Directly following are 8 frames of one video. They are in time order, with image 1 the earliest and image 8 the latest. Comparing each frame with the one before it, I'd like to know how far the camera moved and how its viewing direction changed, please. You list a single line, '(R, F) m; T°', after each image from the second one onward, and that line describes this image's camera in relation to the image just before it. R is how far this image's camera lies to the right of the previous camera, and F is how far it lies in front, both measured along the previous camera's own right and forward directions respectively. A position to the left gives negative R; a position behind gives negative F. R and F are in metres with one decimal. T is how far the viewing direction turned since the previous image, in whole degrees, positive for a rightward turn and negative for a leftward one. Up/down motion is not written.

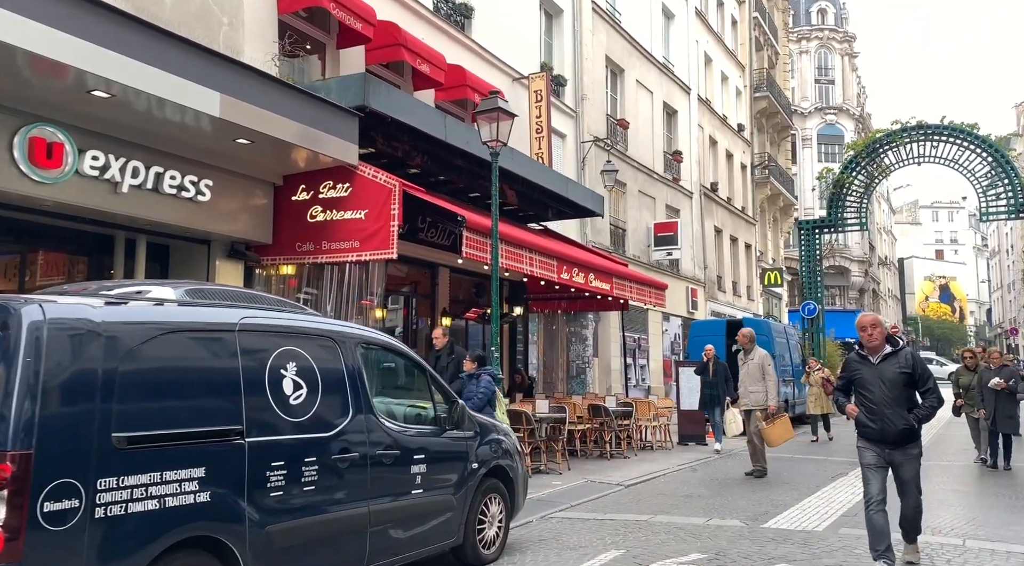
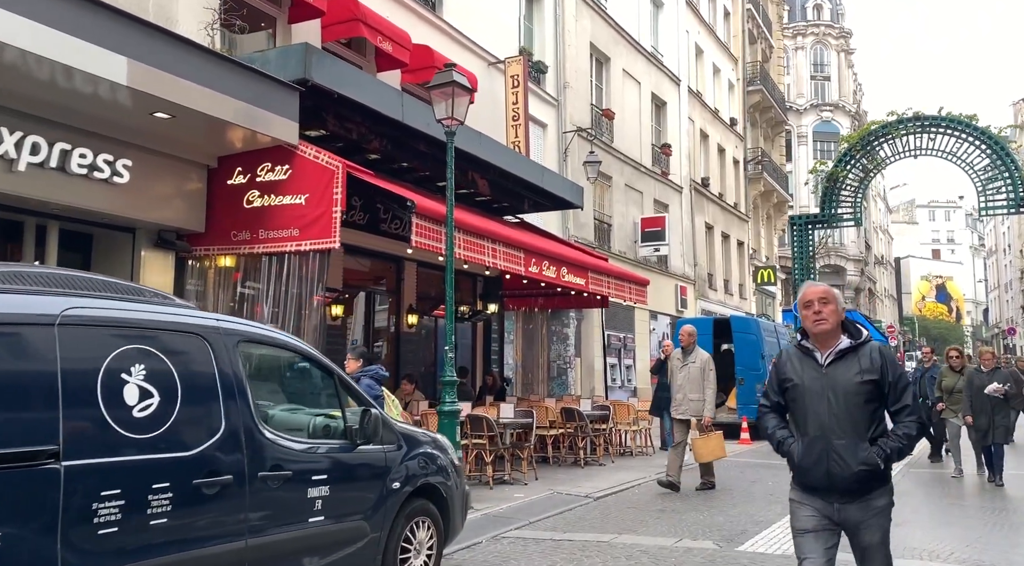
(+0.4, +0.9) m; 0°
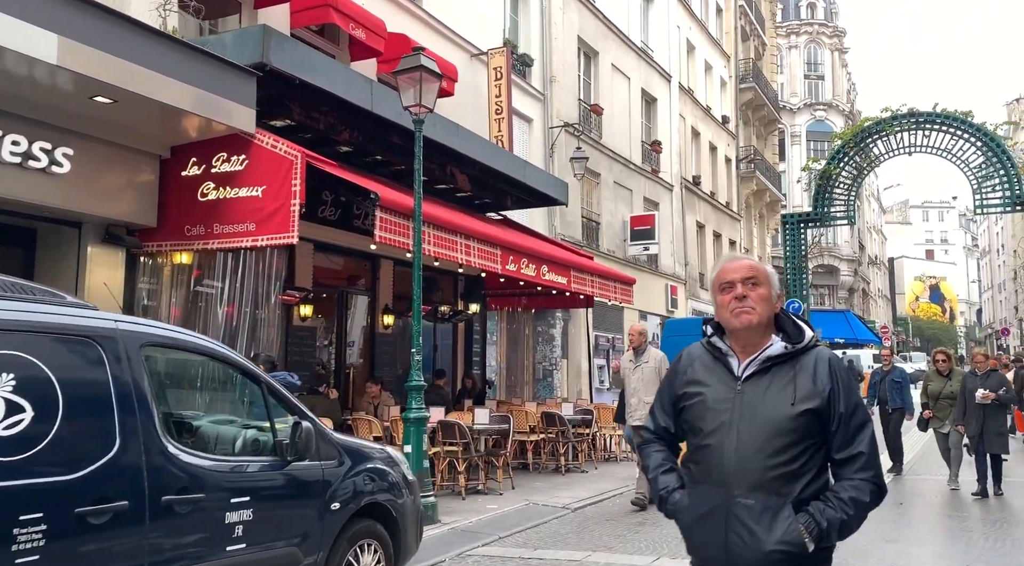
(+0.2, +0.5) m; 0°
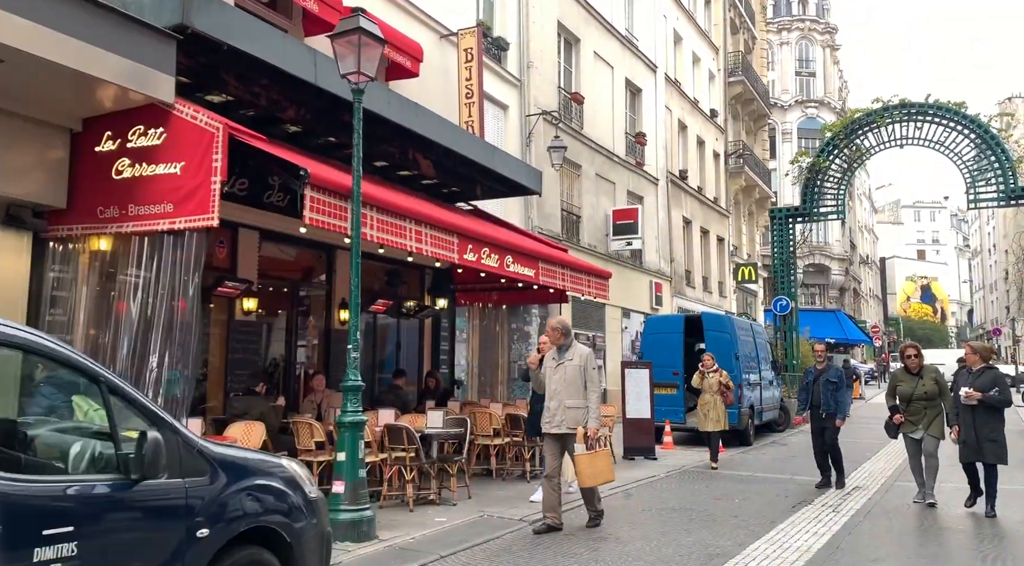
(+0.4, +0.8) m; 0°
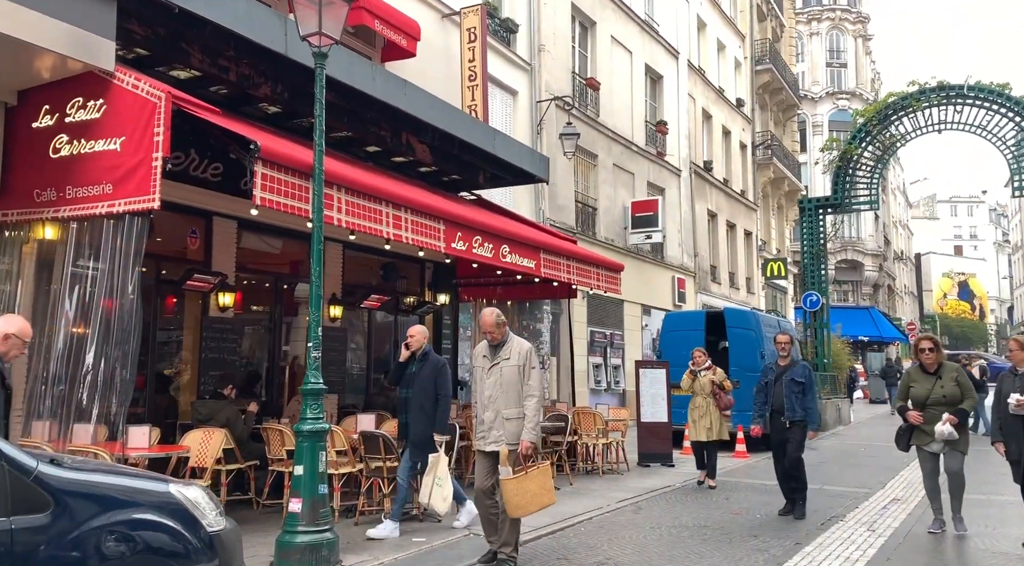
(+0.4, +0.9) m; -2°
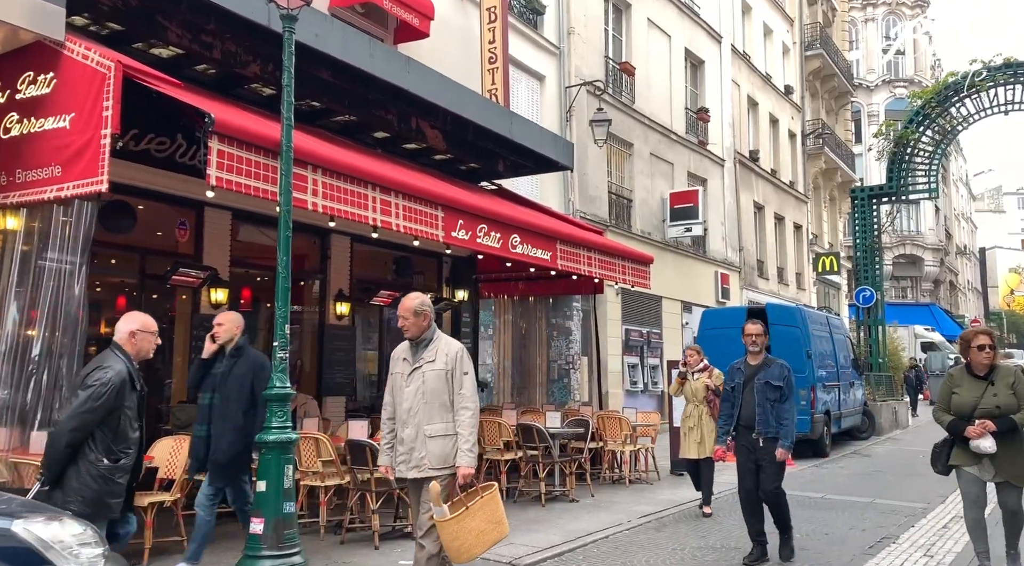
(+0.4, +0.8) m; -3°
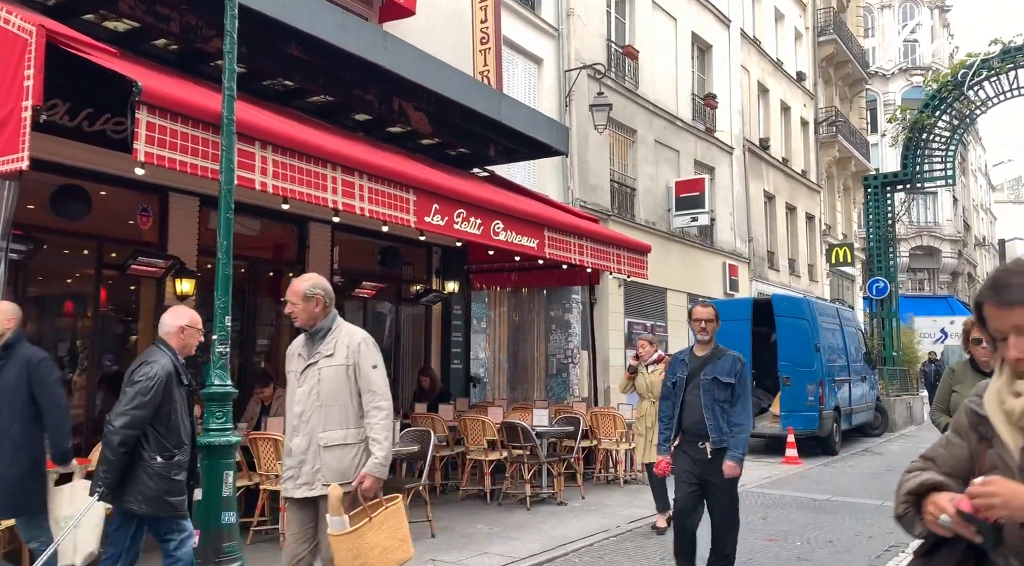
(+0.3, +0.6) m; -1°
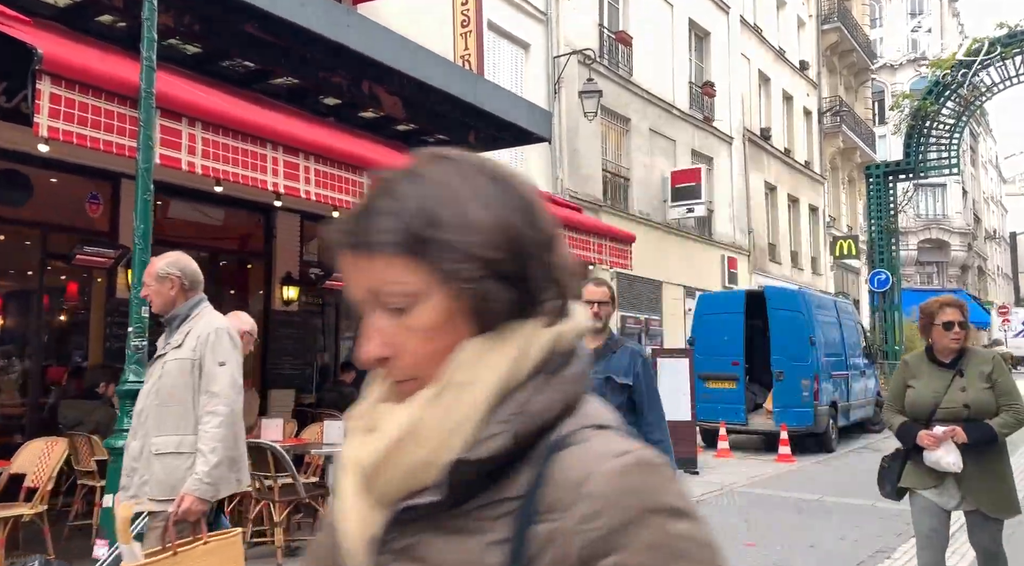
(+0.4, +0.4) m; -1°
